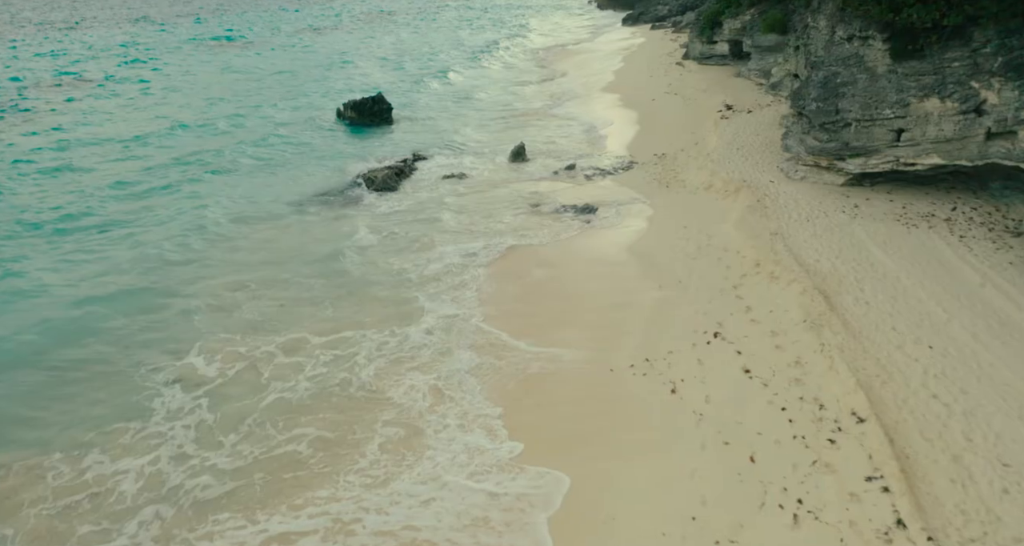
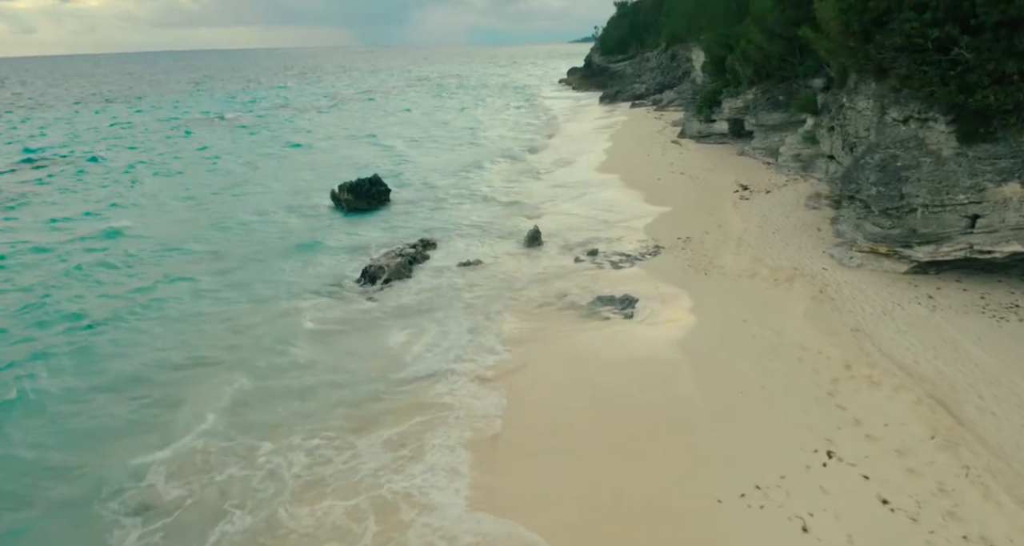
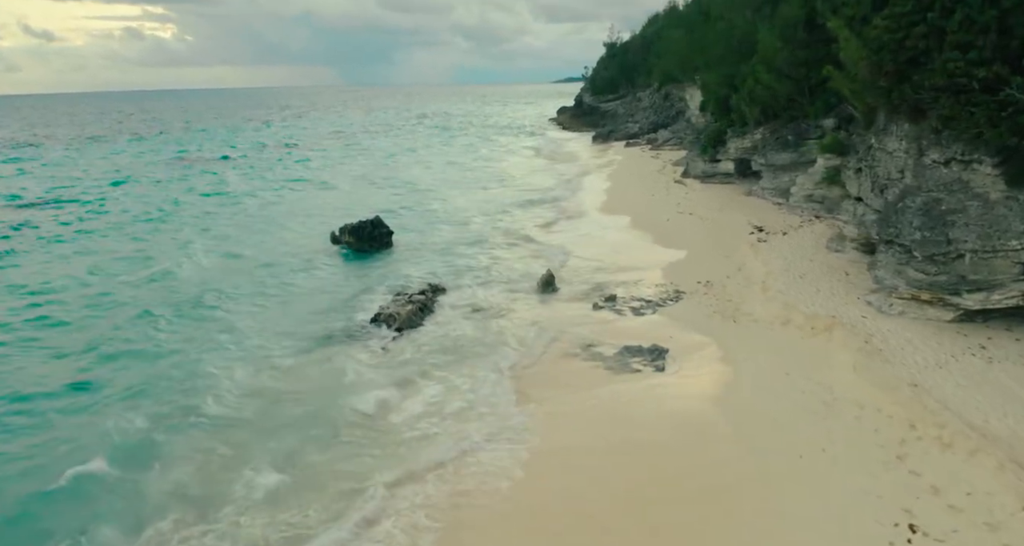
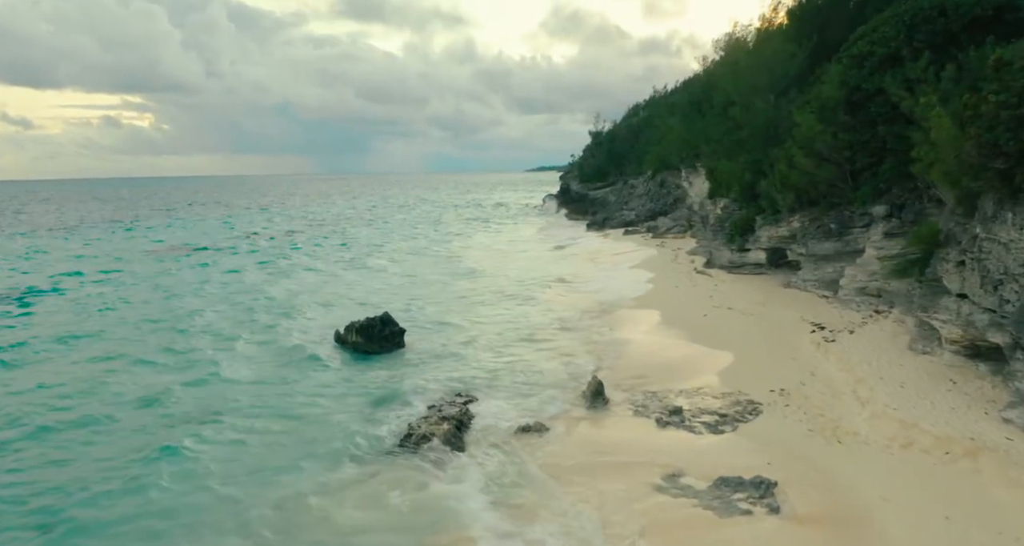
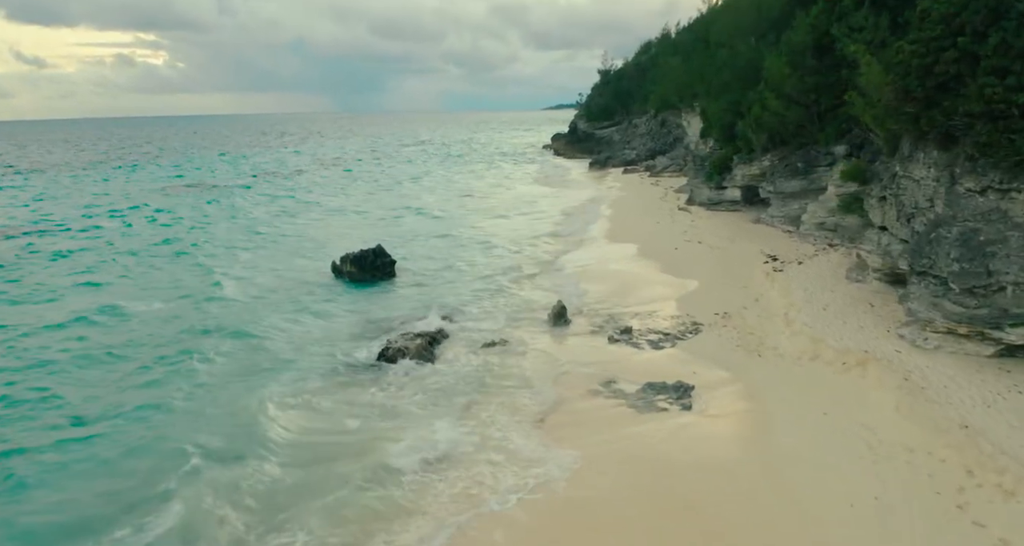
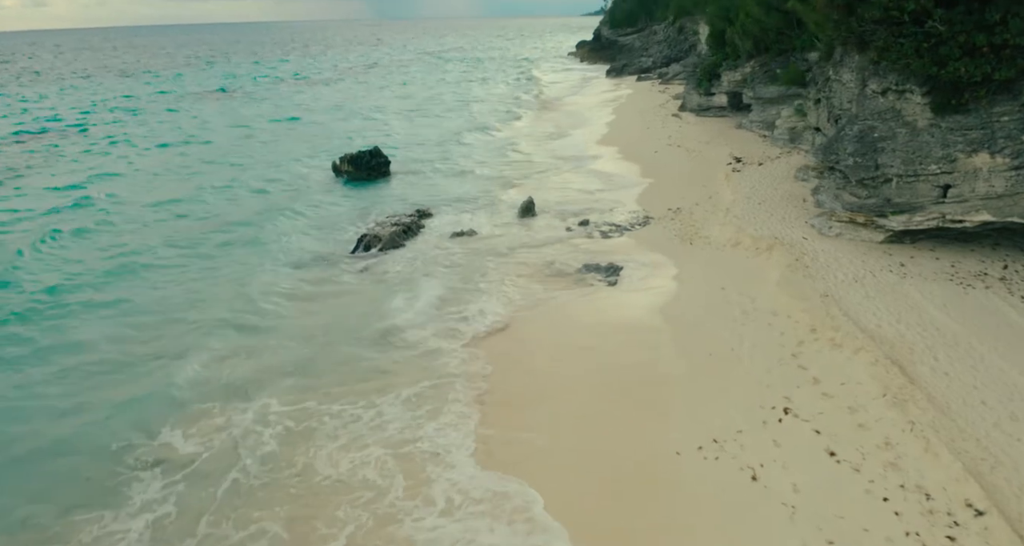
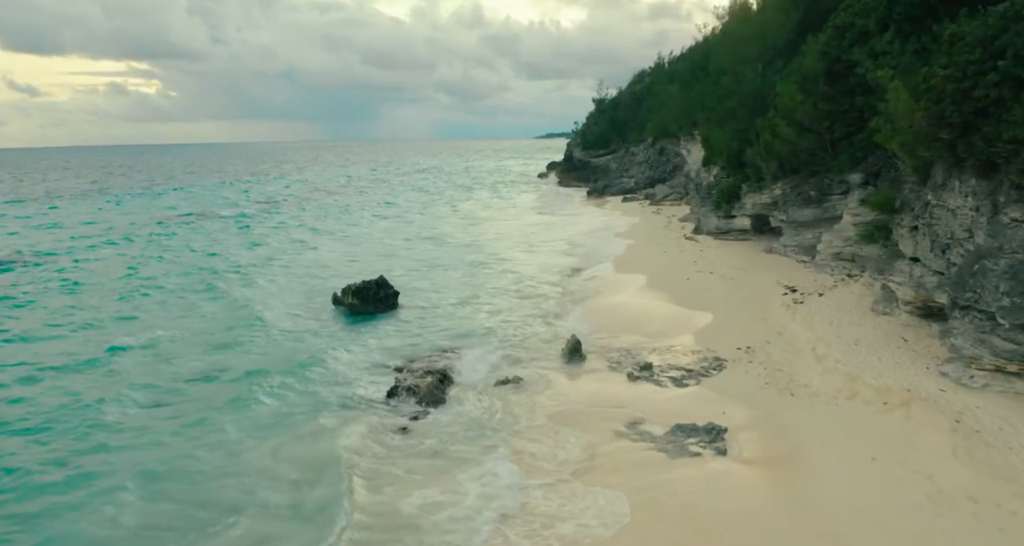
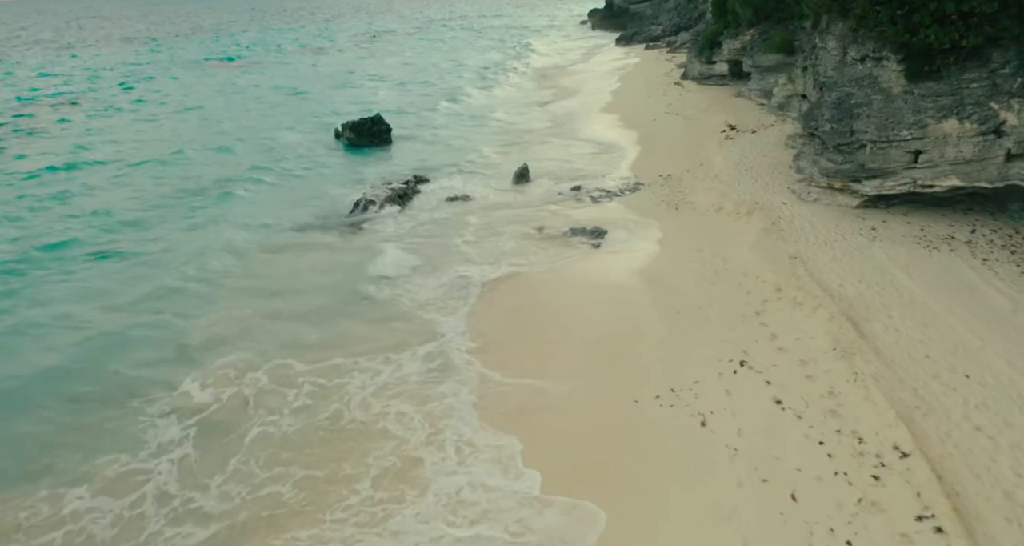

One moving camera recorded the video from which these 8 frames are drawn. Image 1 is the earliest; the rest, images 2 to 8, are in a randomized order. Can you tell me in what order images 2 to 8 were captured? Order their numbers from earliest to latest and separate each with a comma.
8, 6, 2, 3, 5, 7, 4
